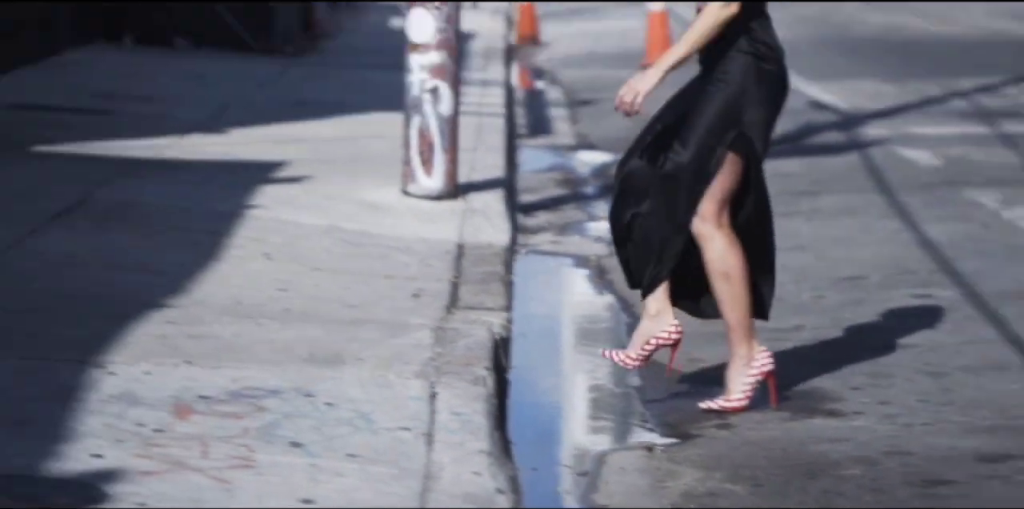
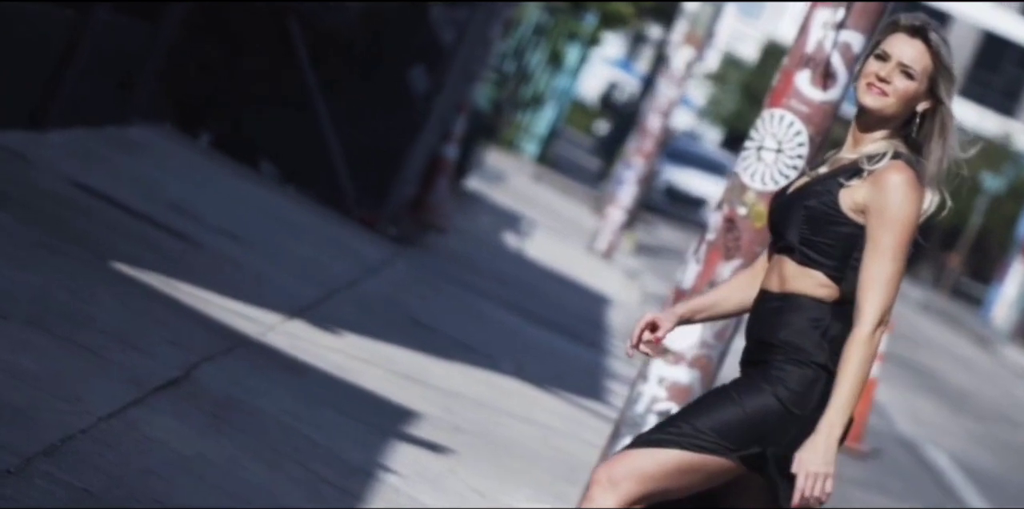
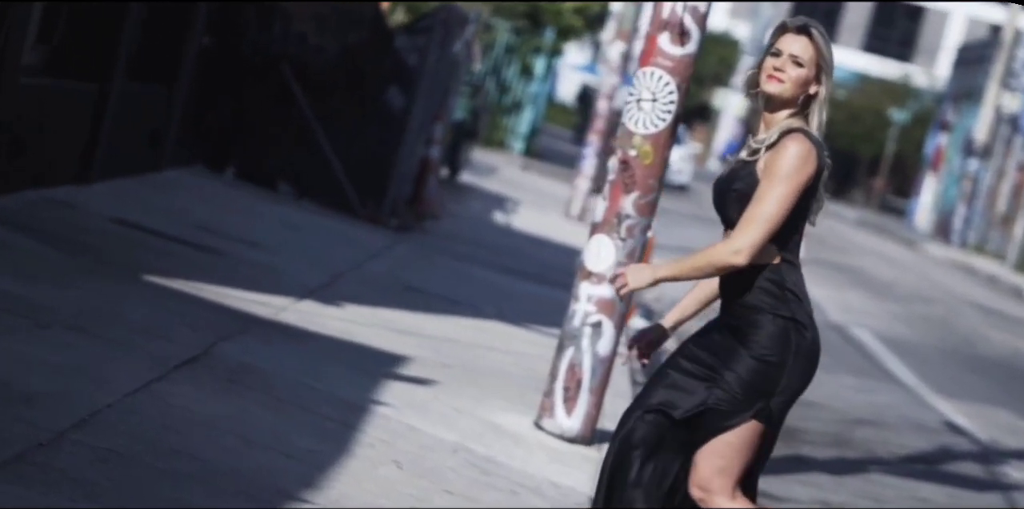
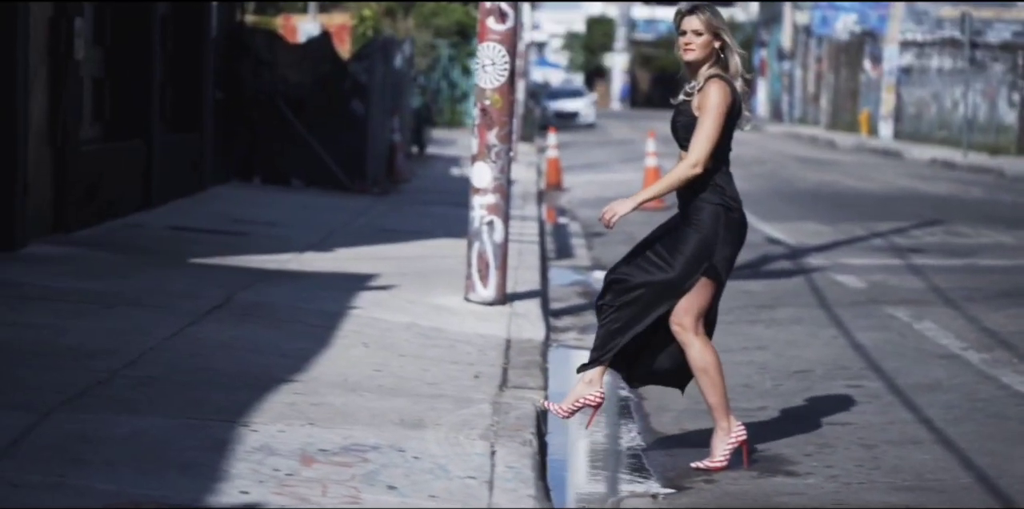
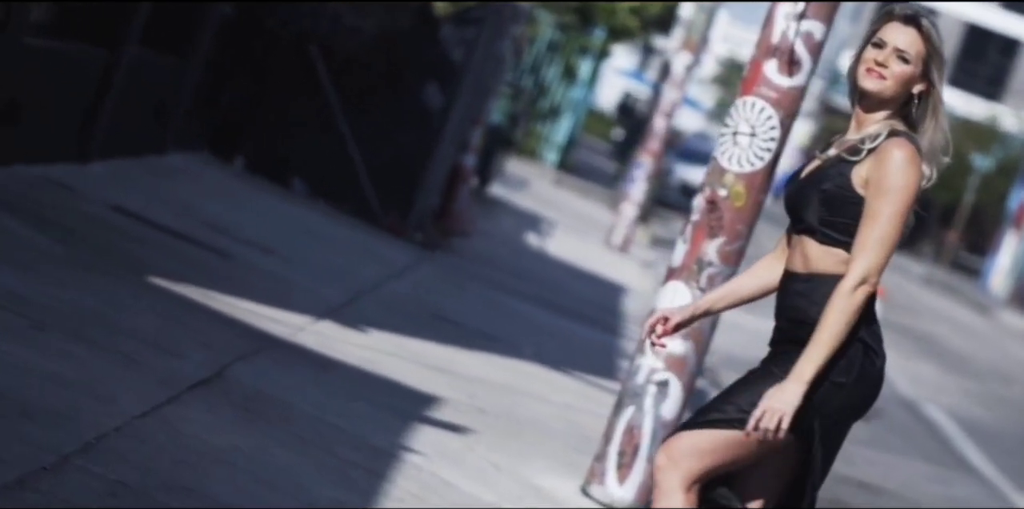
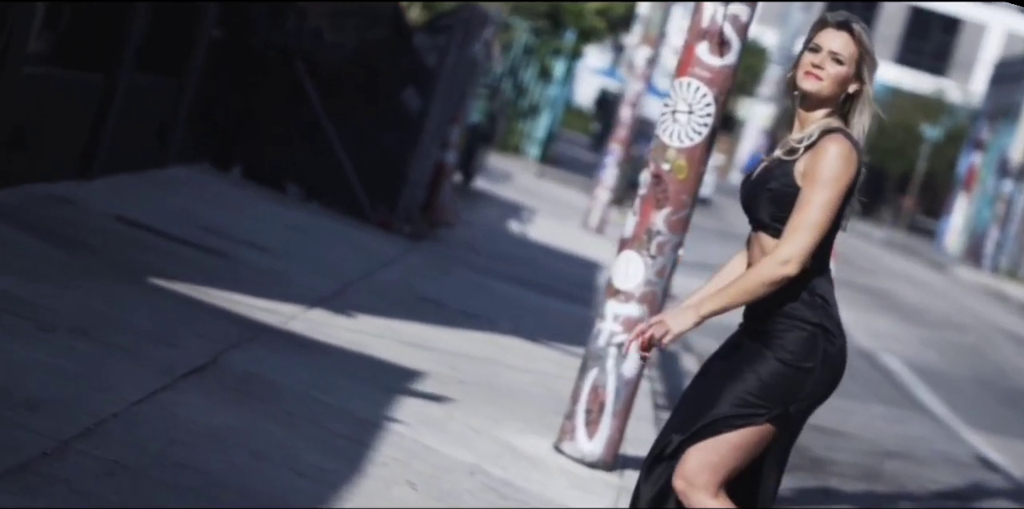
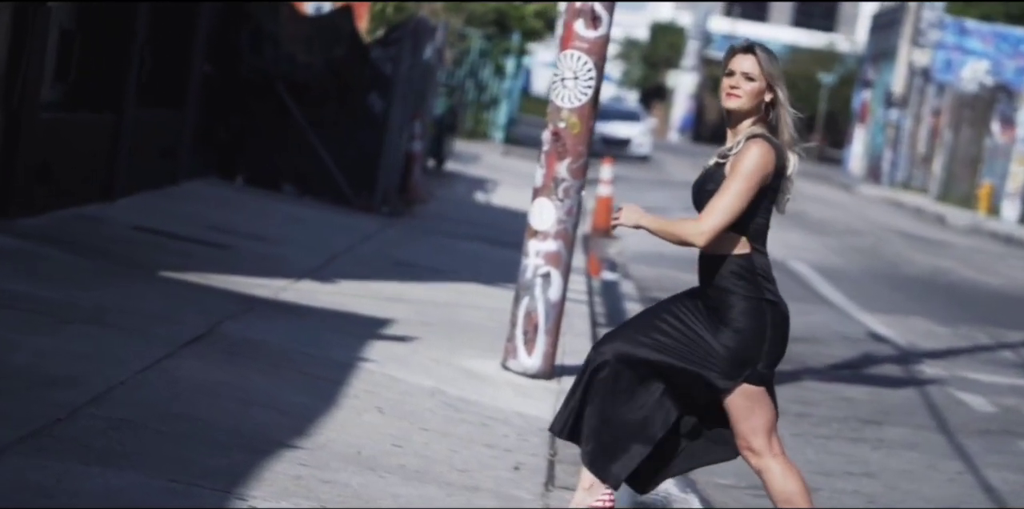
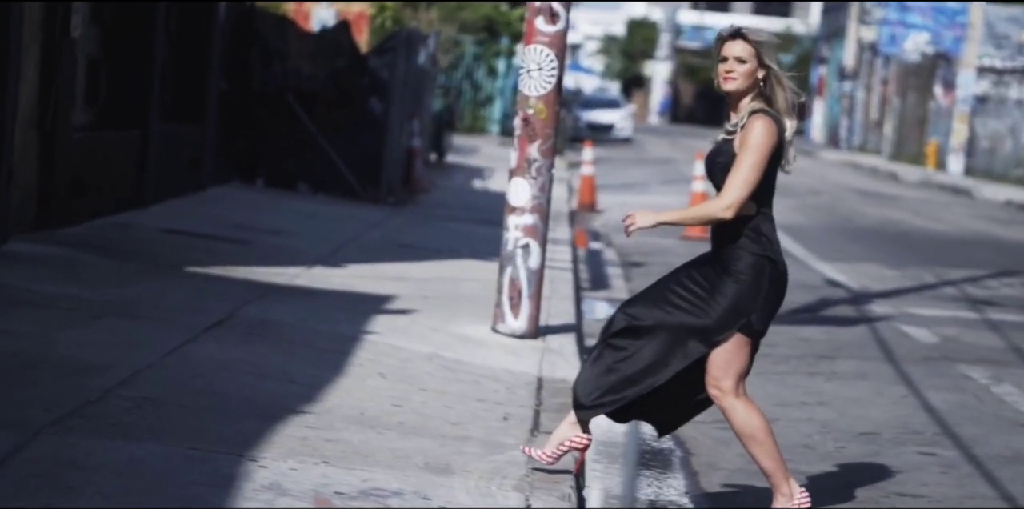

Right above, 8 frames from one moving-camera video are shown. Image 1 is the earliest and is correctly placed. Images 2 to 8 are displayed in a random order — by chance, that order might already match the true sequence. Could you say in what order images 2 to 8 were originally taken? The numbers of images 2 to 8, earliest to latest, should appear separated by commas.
4, 8, 7, 3, 6, 5, 2
